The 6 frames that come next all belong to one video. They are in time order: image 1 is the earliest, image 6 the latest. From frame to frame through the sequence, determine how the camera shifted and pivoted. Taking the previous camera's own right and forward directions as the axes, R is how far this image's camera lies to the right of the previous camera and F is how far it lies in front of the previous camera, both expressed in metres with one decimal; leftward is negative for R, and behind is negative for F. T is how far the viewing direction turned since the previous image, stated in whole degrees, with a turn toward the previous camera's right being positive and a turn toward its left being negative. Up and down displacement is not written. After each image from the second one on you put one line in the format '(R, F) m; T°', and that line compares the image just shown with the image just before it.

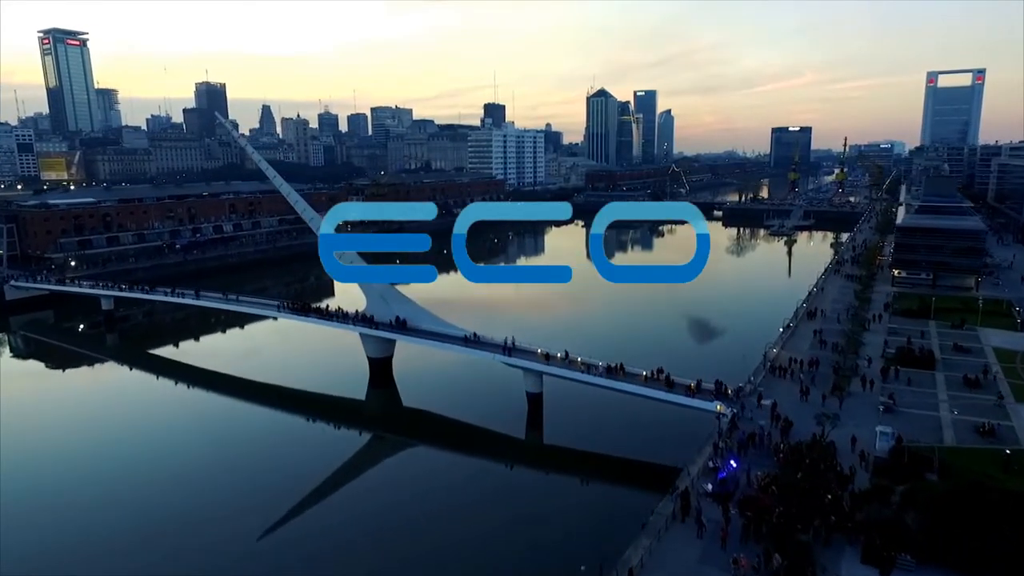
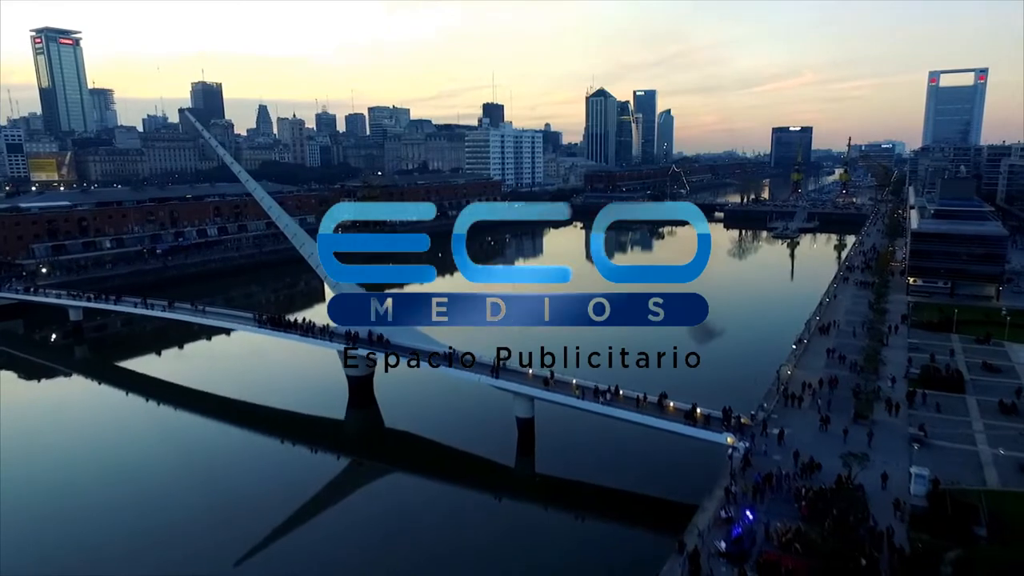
(+0.2, +1.3) m; 0°
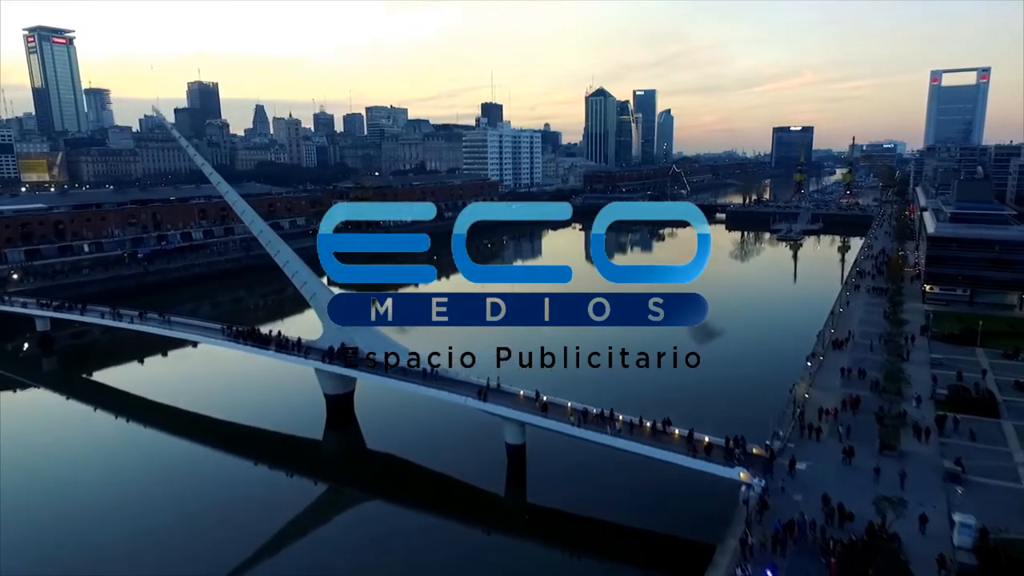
(+0.2, +1.2) m; 0°
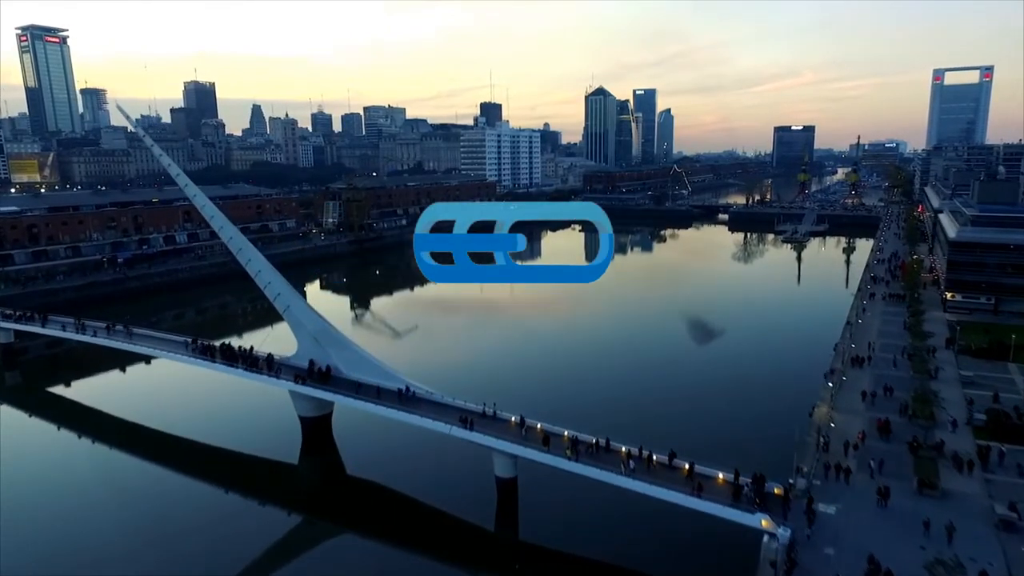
(+0.2, +1.3) m; 0°
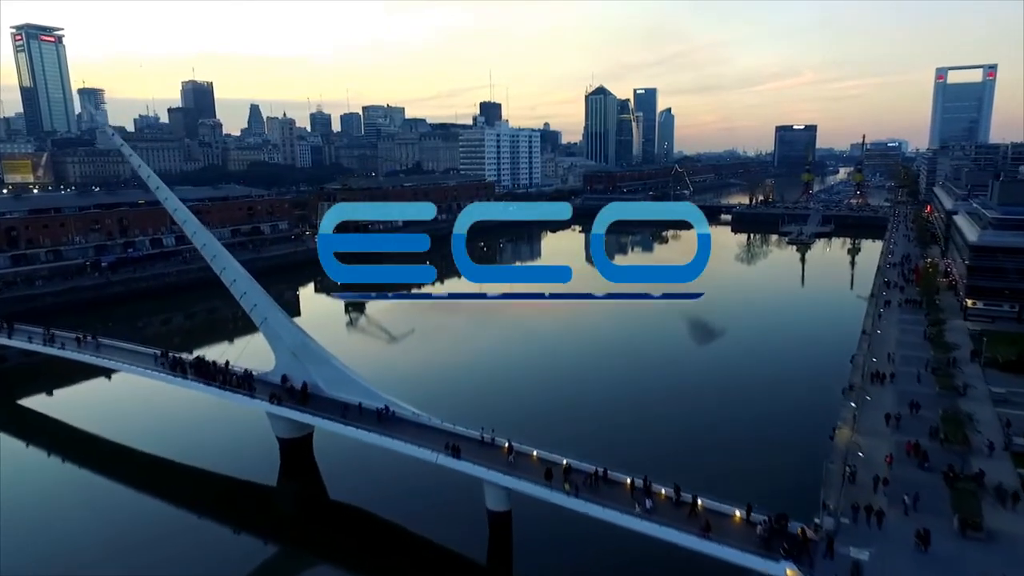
(+0.1, +1.0) m; 0°
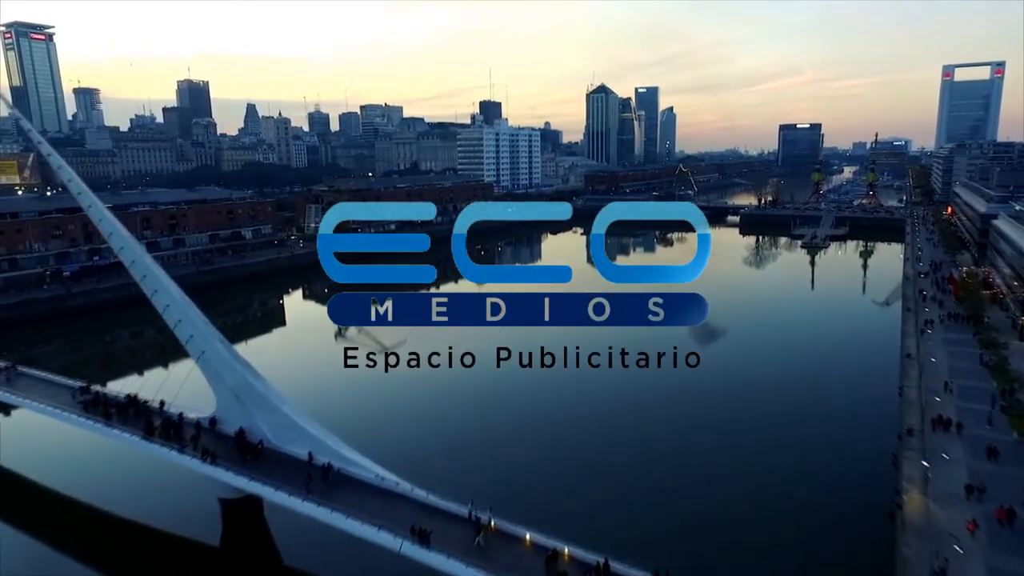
(+0.2, +2.3) m; 0°
